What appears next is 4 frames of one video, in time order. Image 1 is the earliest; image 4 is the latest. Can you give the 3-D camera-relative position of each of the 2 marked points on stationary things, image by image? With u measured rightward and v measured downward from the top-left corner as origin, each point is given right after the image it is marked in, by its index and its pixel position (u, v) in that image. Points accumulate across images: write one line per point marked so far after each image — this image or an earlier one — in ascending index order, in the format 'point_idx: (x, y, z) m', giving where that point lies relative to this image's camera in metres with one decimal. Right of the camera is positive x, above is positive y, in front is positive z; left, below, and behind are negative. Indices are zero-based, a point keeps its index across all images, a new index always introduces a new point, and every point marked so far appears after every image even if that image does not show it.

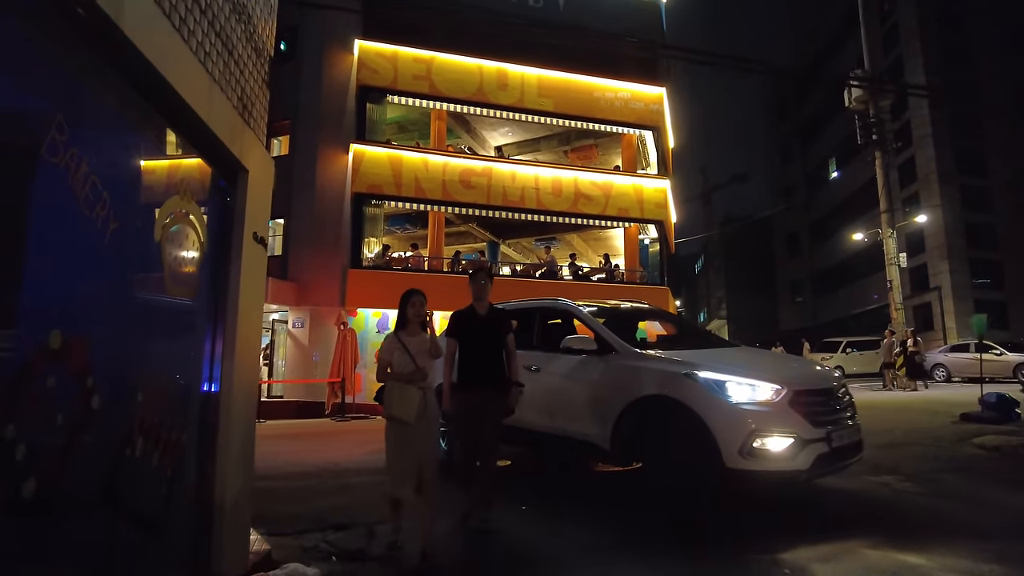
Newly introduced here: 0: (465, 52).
0: (-1.4, +7.3, +19.6) m
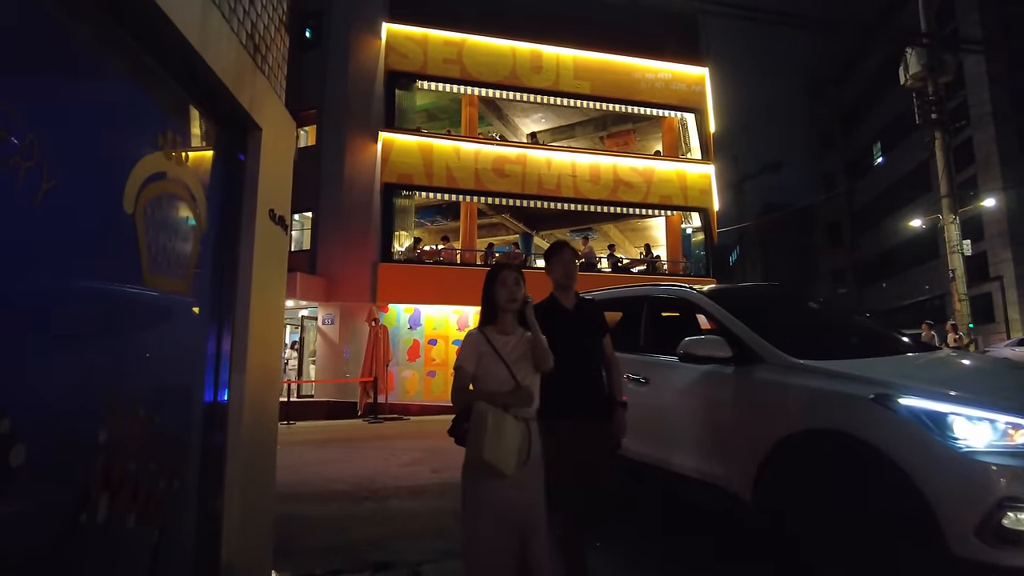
0: (-0.4, +7.5, +18.7) m
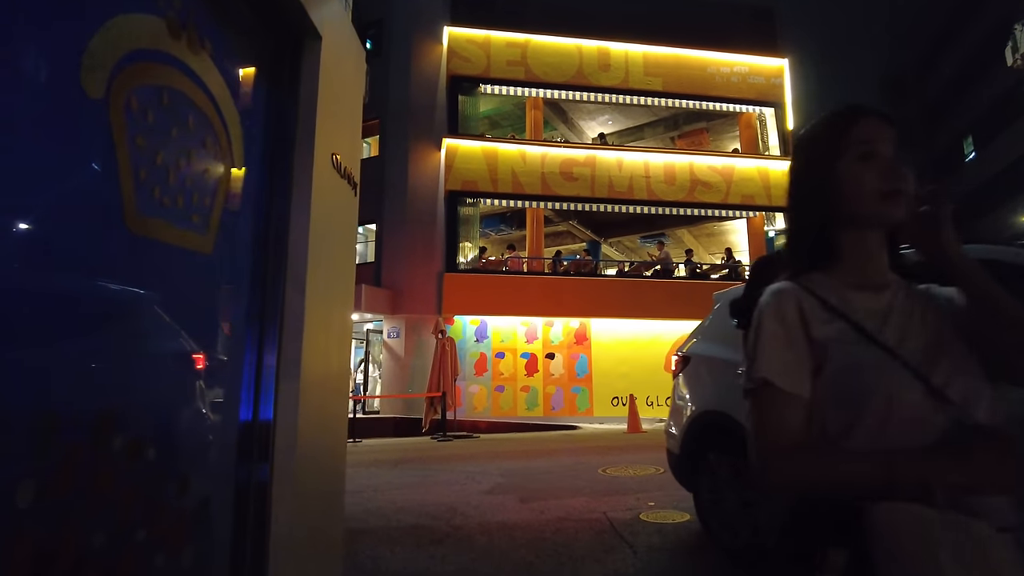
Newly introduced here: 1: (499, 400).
0: (+1.4, +7.2, +17.9) m
1: (-0.3, -2.9, +16.4) m
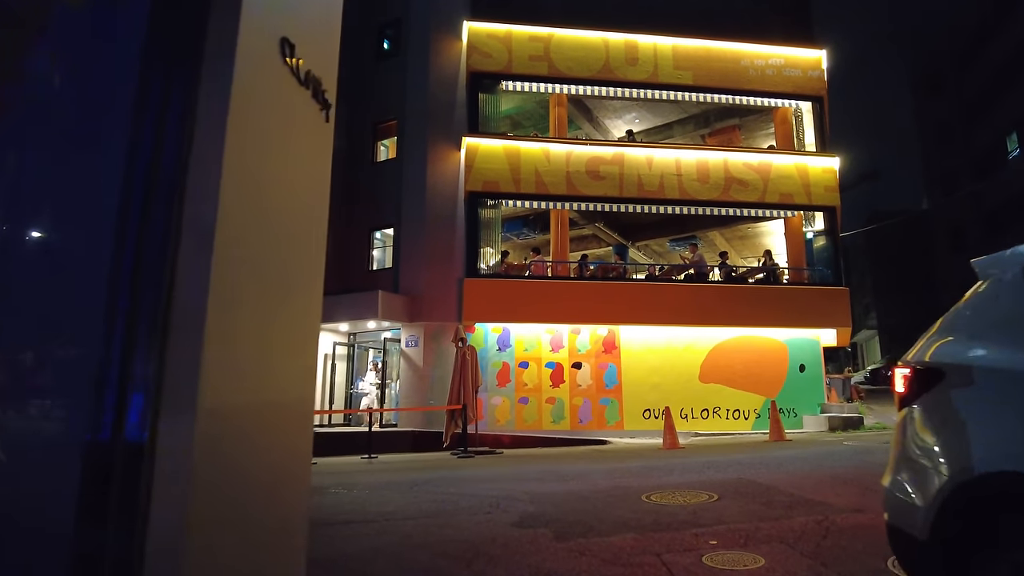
0: (+2.0, +7.1, +17.1) m
1: (+0.3, -3.0, +15.5) m
